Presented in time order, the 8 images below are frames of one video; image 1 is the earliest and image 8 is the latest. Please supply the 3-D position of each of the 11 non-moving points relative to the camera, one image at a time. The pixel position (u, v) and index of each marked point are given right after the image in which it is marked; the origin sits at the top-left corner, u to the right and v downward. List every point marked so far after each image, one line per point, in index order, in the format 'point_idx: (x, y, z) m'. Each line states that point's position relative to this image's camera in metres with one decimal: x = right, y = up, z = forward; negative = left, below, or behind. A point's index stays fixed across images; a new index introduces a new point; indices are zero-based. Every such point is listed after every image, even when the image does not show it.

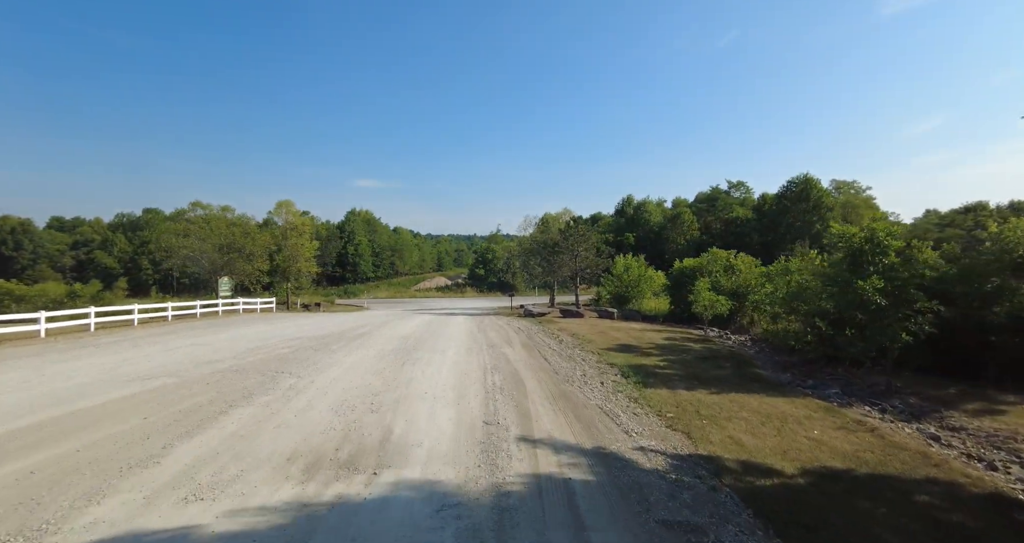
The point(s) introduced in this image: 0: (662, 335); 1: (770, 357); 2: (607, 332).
0: (+5.5, -2.4, +17.7) m
1: (+7.5, -2.5, +13.9) m
2: (+3.5, -2.3, +17.9) m
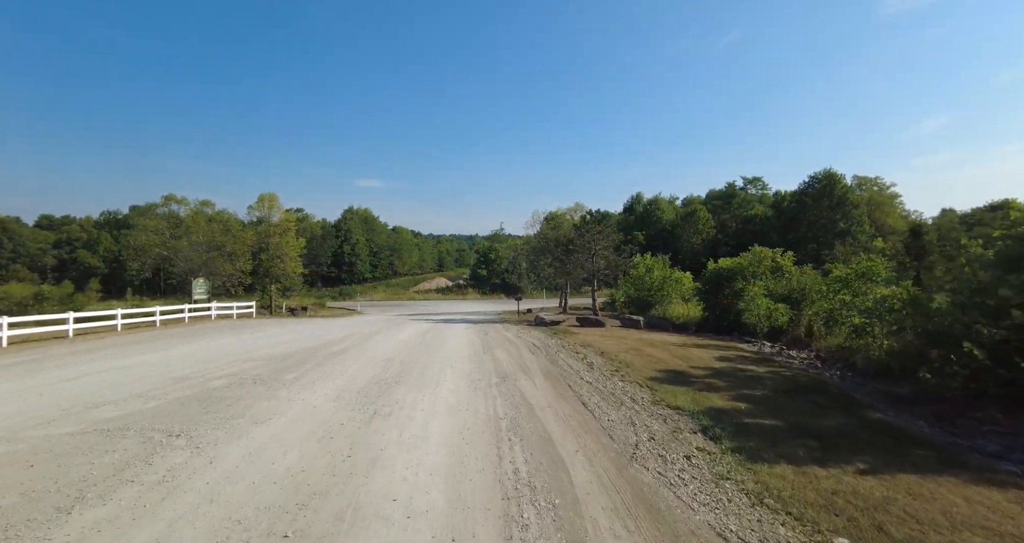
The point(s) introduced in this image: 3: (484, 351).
0: (+5.9, -2.4, +14.4) m
1: (+7.8, -2.6, +10.5) m
2: (+3.9, -2.4, +14.5) m
3: (-0.7, -2.1, +12.1) m
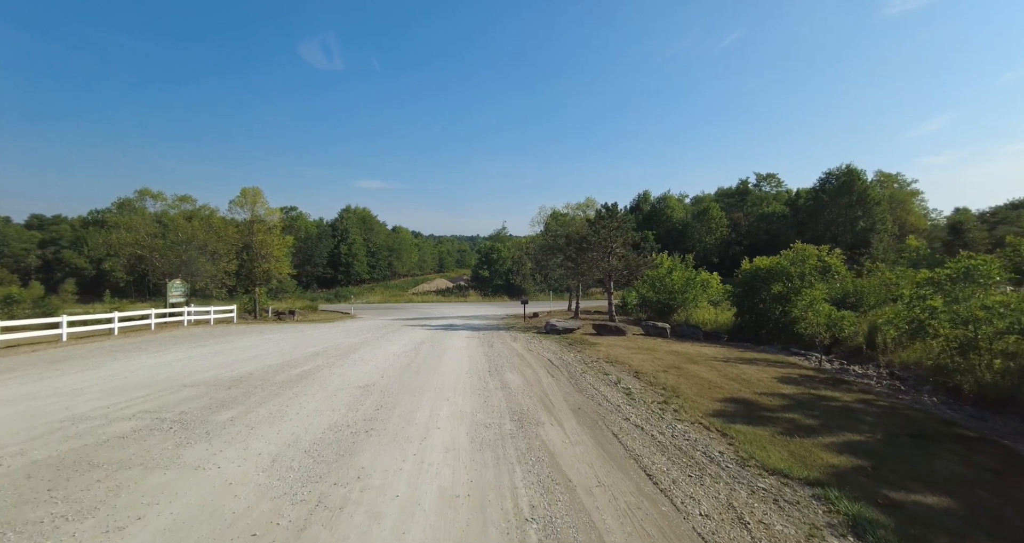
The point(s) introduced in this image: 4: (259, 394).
0: (+6.2, -2.4, +11.8) m
1: (+8.1, -2.6, +7.9) m
2: (+4.2, -2.4, +11.9) m
3: (-0.4, -2.1, +9.5) m
4: (-4.3, -2.1, +8.2) m
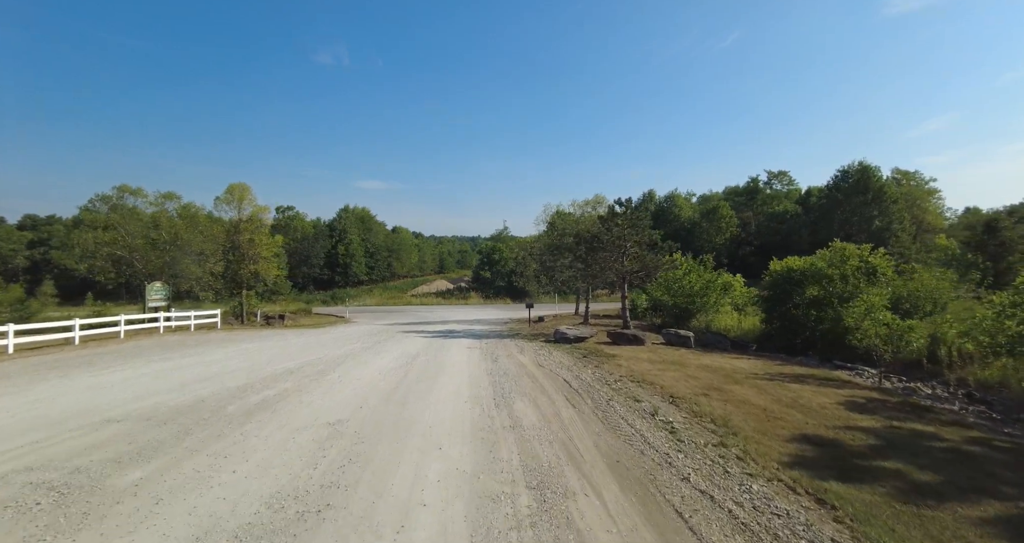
0: (+6.4, -2.5, +9.9) m
1: (+8.3, -2.6, +6.0) m
2: (+4.4, -2.4, +10.0) m
3: (-0.2, -2.1, +7.6) m
4: (-4.1, -2.1, +6.3) m
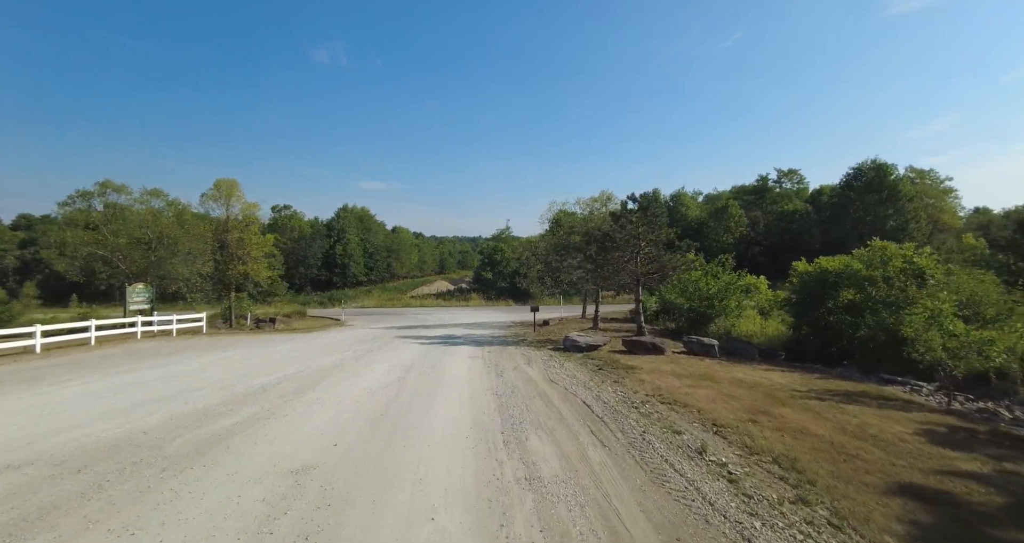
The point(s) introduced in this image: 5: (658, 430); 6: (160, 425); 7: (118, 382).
0: (+6.5, -2.5, +8.3) m
1: (+8.4, -2.7, +4.5) m
2: (+4.5, -2.5, +8.5) m
3: (-0.1, -2.2, +6.1) m
4: (-3.9, -2.2, +4.8) m
5: (+2.2, -2.3, +7.1) m
6: (-5.3, -2.3, +7.1) m
7: (-9.1, -2.6, +11.0) m
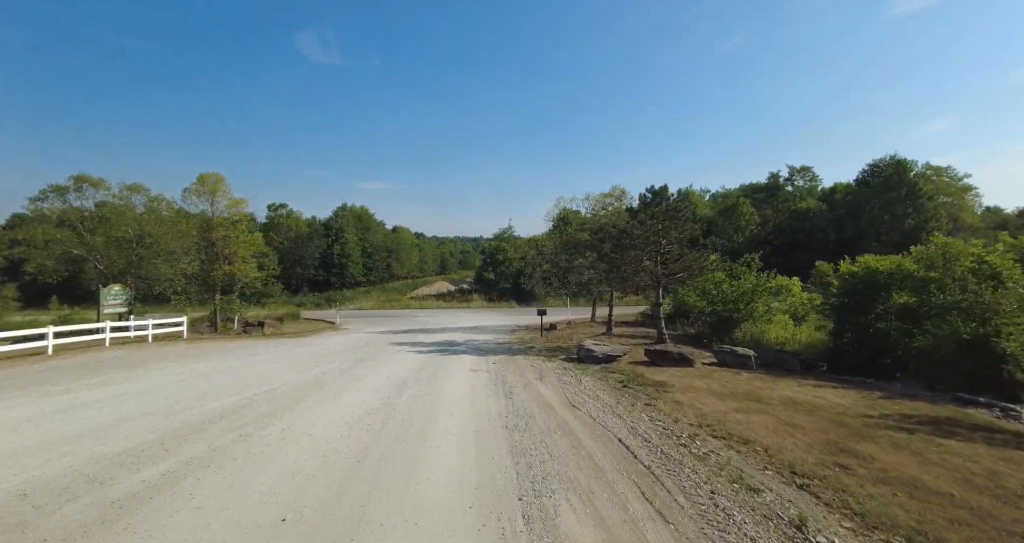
0: (+6.7, -2.5, +6.5) m
1: (+8.7, -2.7, +2.7) m
2: (+4.7, -2.5, +6.7) m
3: (+0.1, -2.2, +4.2) m
4: (-3.7, -2.2, +3.0) m
5: (+2.4, -2.3, +5.3) m
6: (-5.0, -2.3, +5.2) m
7: (-8.9, -2.6, +9.2) m
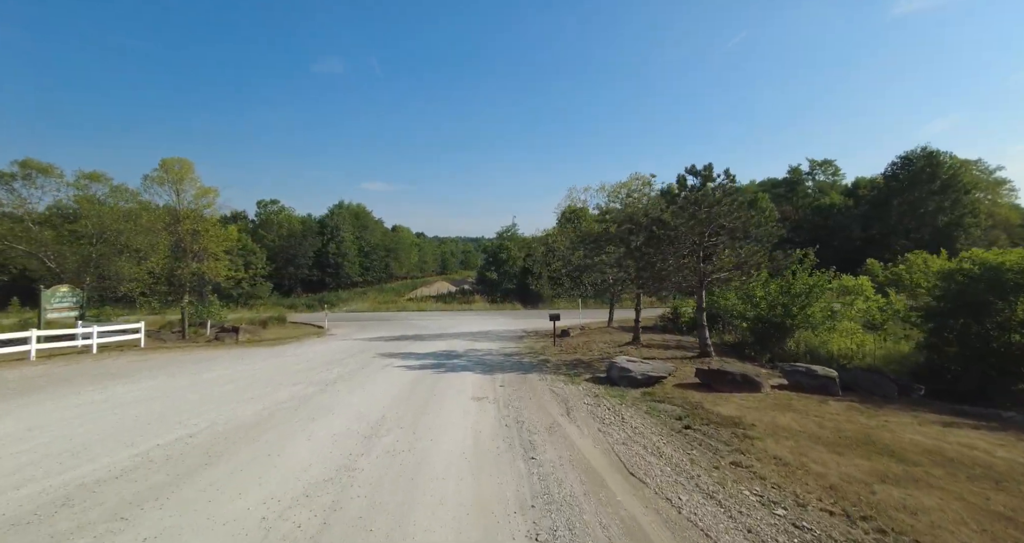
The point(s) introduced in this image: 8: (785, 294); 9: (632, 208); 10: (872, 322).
0: (+7.0, -2.5, +3.4) m
1: (+8.9, -2.6, -0.4) m
2: (+5.0, -2.4, +3.6) m
3: (+0.4, -2.1, +1.2) m
4: (-3.4, -2.1, -0.1) m
5: (+2.7, -2.3, +2.2) m
6: (-4.8, -2.2, +2.2) m
7: (-8.6, -2.5, +6.2) m
8: (+8.9, -0.7, +15.8) m
9: (+4.1, +2.2, +16.5) m
10: (+11.2, -1.6, +15.4) m
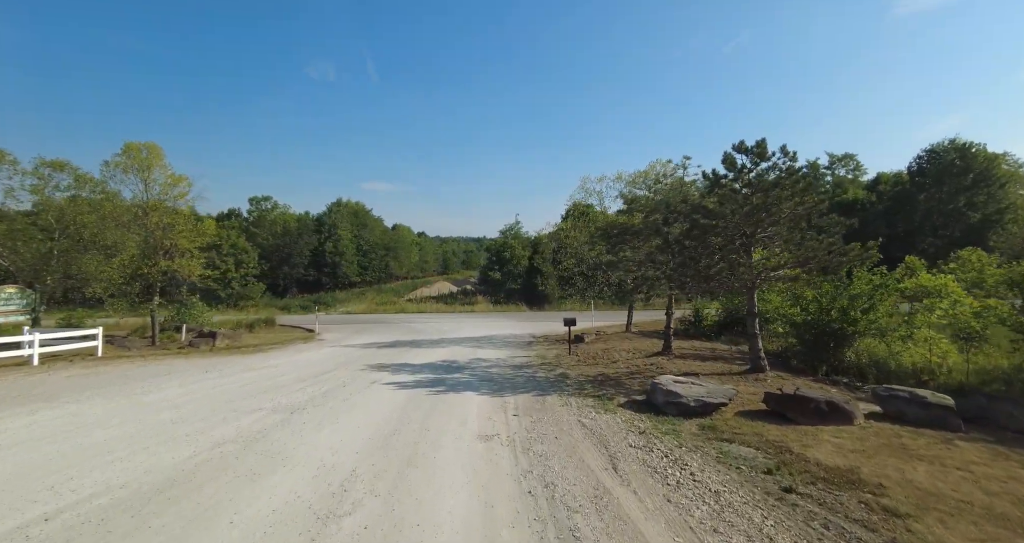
0: (+7.3, -2.4, +0.9) m
1: (+9.2, -2.5, -2.9) m
2: (+5.3, -2.3, +1.1) m
3: (+0.7, -2.1, -1.3) m
4: (-3.2, -2.1, -2.5) m
5: (+2.9, -2.2, -0.2) m
6: (-4.5, -2.2, -0.2) m
7: (-8.3, -2.5, +3.7) m
8: (+9.3, -0.7, +13.3) m
9: (+4.4, +2.2, +14.0) m
10: (+11.5, -1.5, +12.9) m
